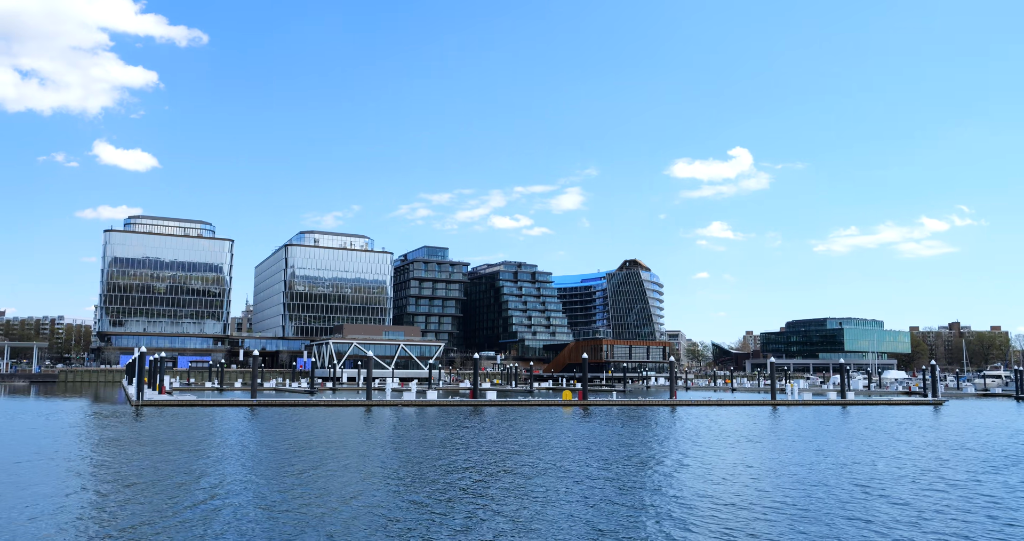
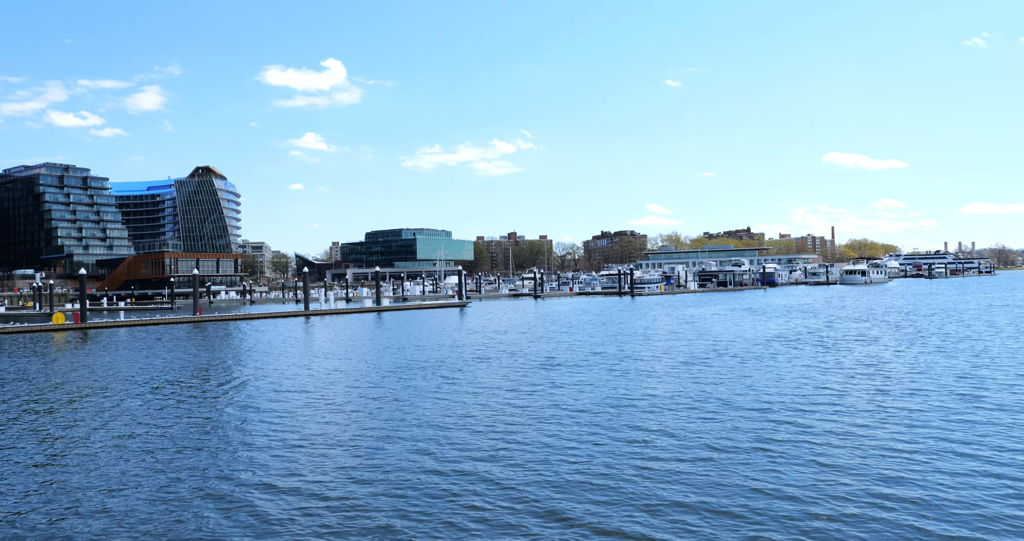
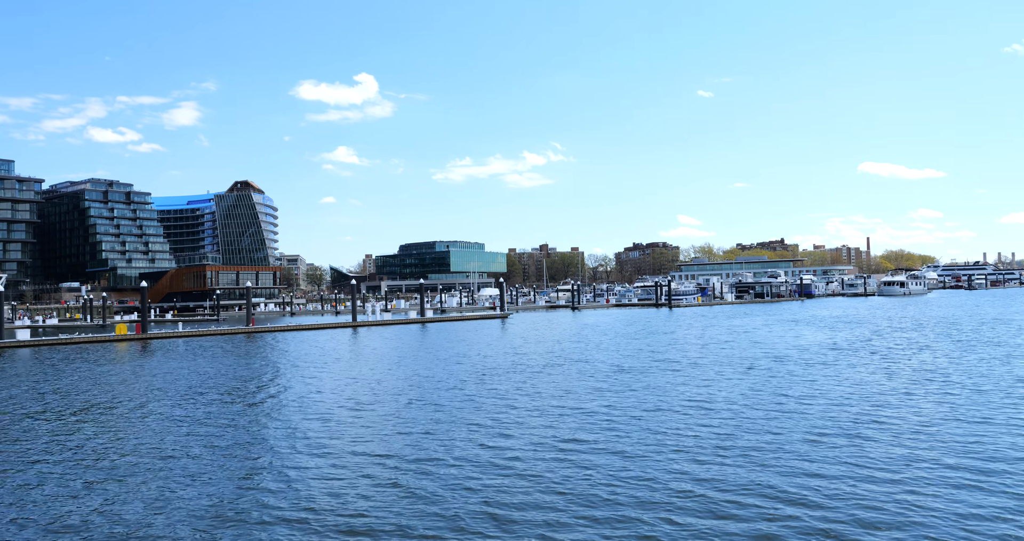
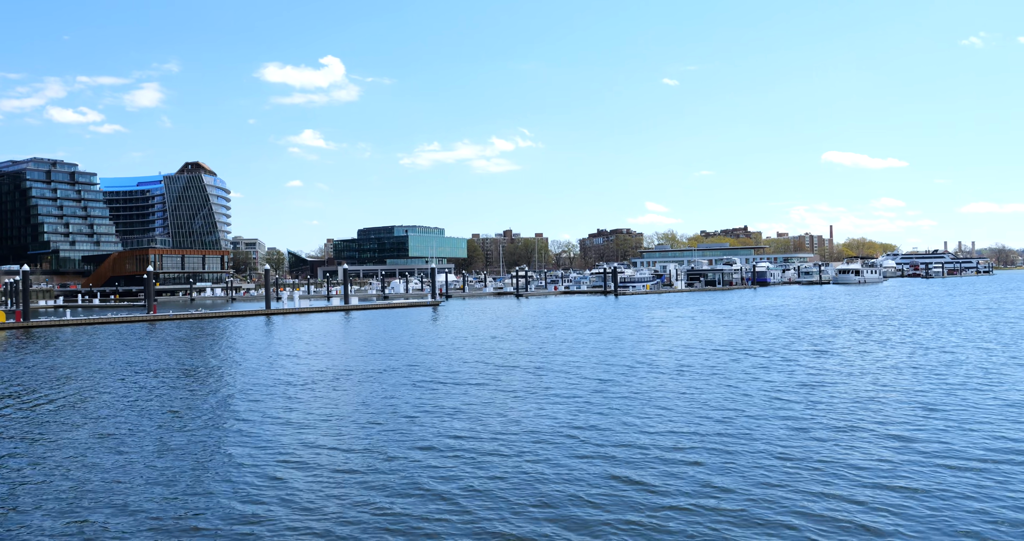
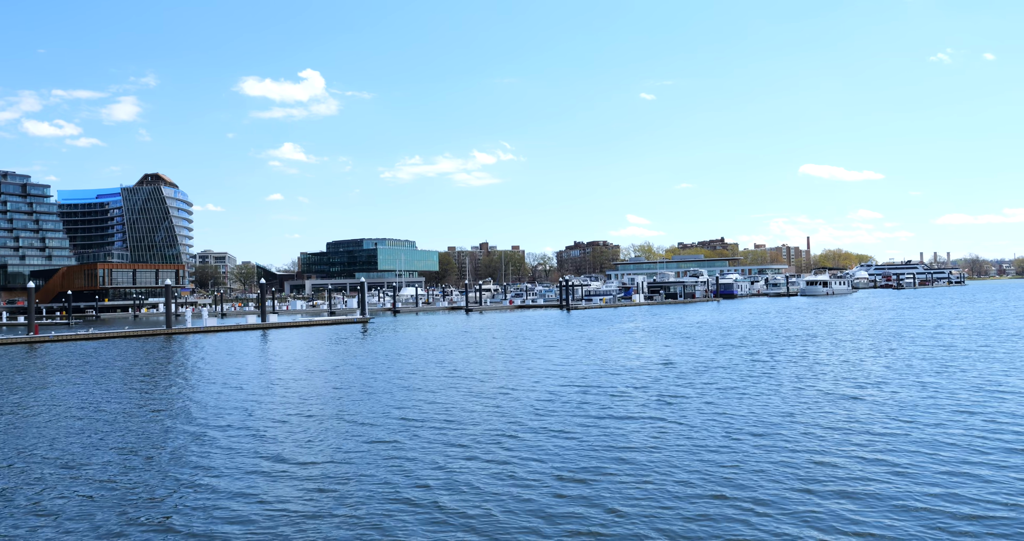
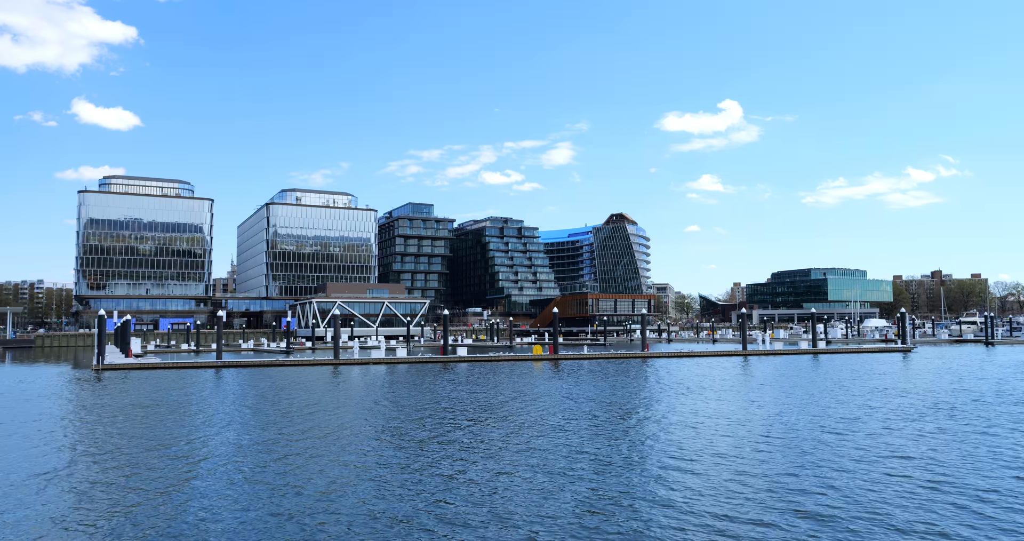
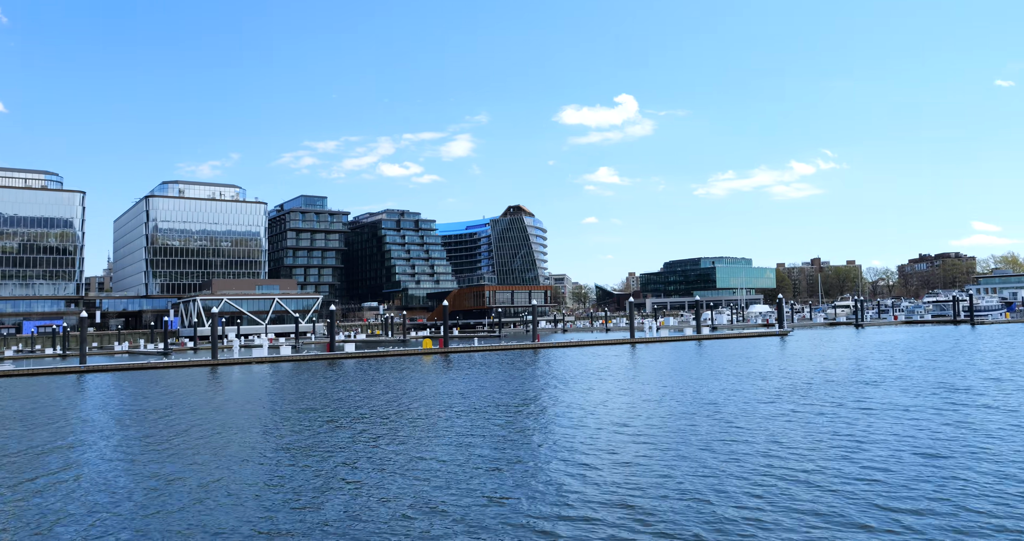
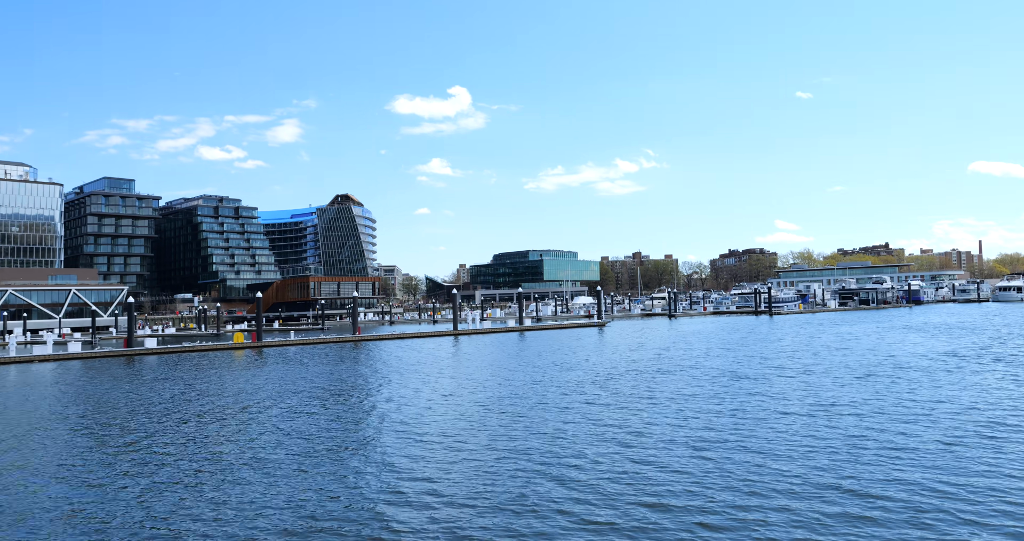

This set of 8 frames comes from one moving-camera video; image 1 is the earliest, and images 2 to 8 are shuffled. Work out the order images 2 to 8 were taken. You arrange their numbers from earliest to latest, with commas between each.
6, 7, 8, 3, 2, 4, 5
